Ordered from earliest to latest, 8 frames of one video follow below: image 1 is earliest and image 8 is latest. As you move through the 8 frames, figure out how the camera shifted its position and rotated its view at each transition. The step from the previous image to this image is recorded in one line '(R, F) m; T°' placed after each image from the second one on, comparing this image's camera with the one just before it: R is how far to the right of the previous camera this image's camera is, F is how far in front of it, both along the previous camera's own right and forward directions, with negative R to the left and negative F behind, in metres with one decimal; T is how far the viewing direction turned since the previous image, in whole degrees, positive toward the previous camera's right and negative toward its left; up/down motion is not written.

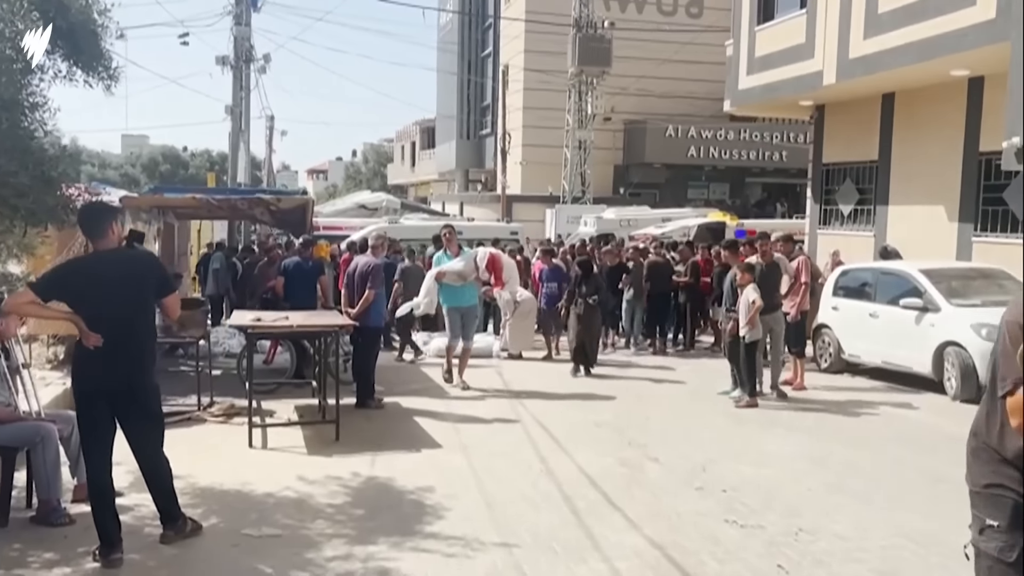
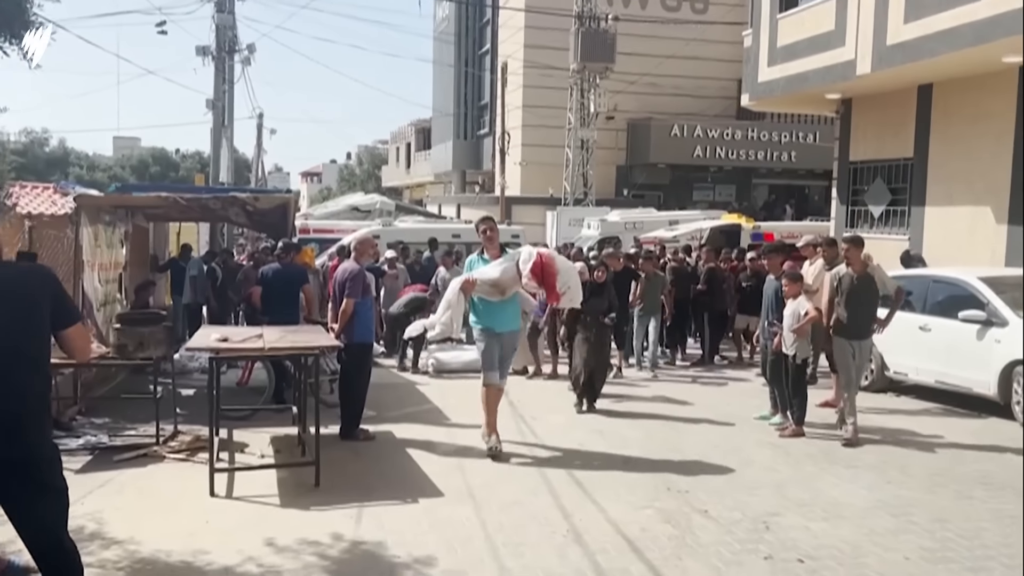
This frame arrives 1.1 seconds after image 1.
(-0.2, +1.3) m; 0°
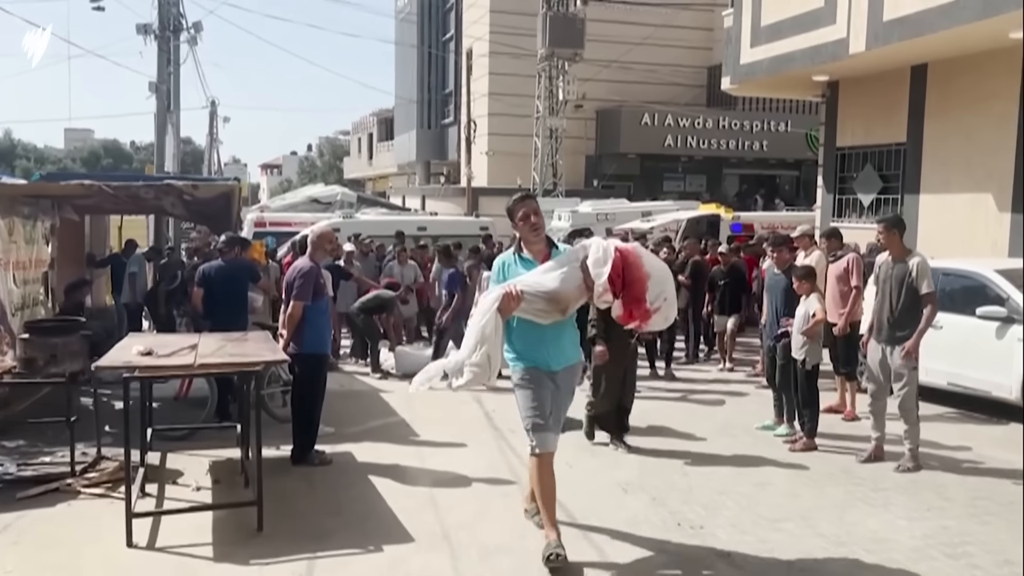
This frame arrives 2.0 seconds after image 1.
(-0.1, +1.0) m; +2°
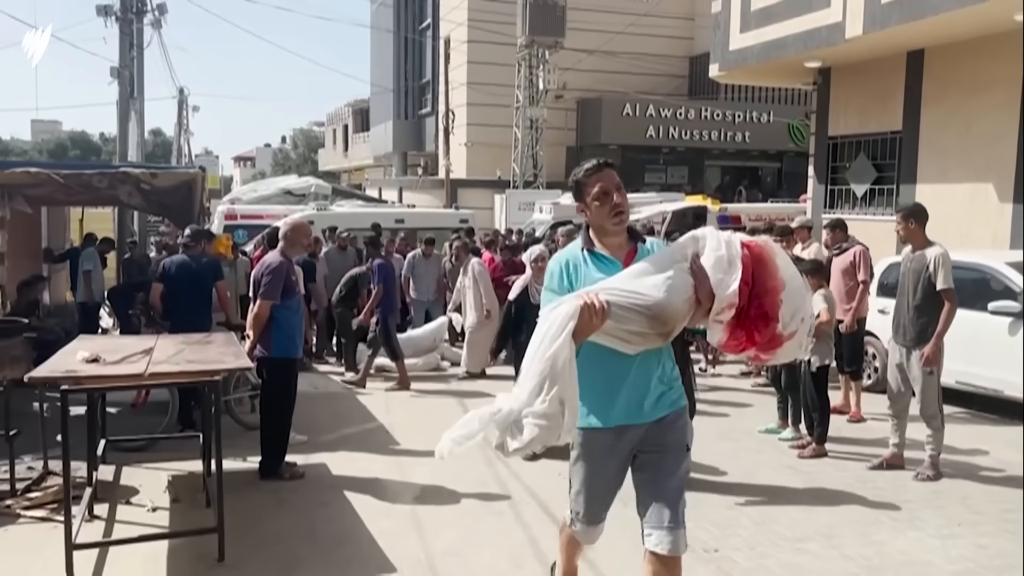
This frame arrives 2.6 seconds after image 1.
(-0.1, +0.6) m; +2°
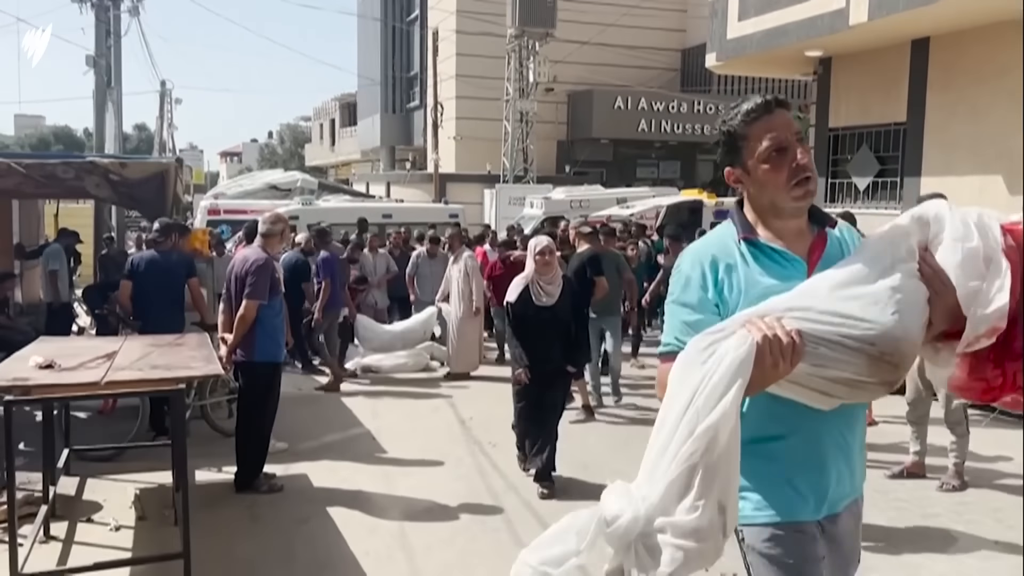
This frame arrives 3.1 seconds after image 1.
(-0.1, +0.5) m; +1°
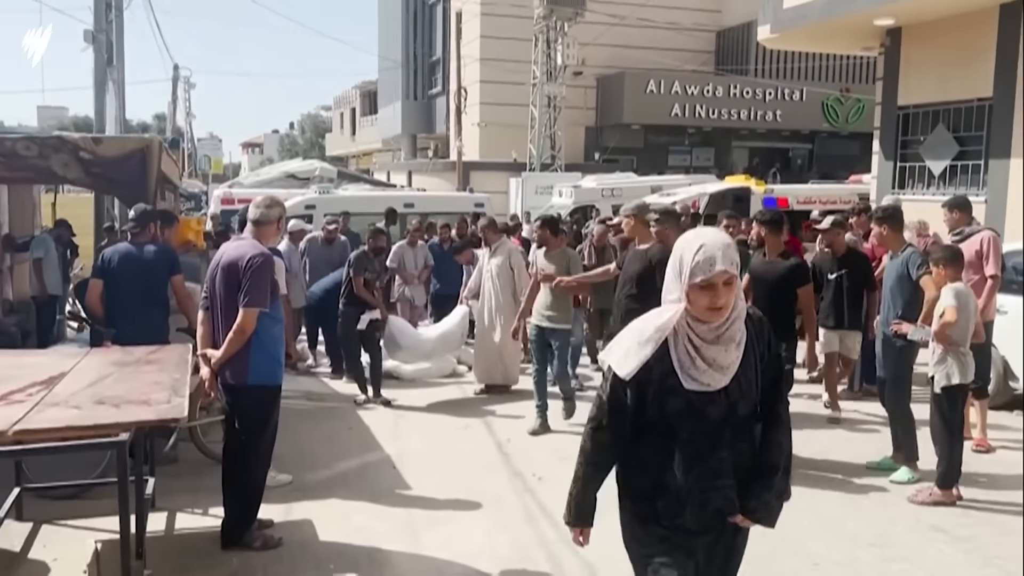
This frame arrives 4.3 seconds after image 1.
(-0.2, +1.3) m; -1°
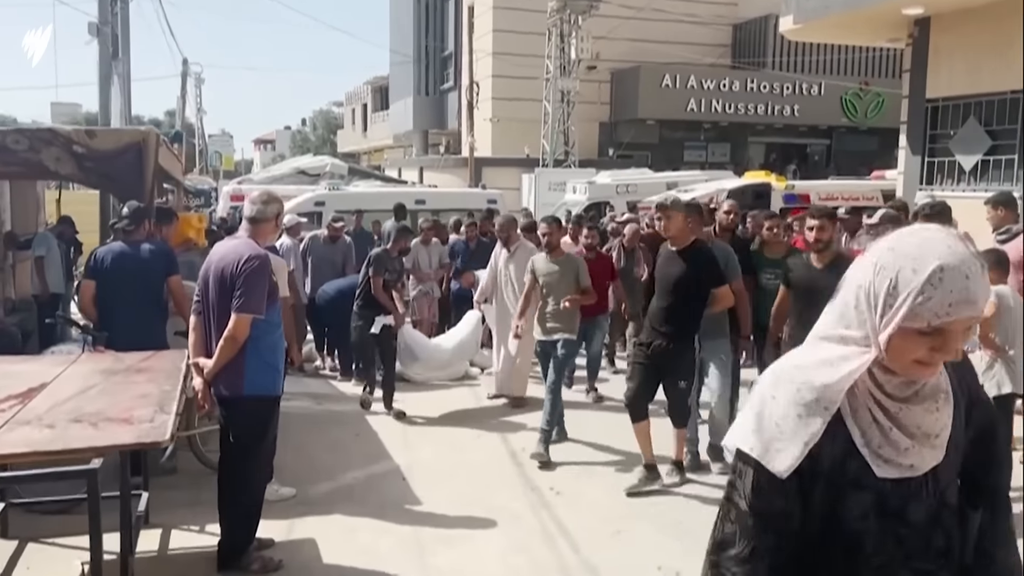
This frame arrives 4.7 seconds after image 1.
(0.0, +0.4) m; -1°
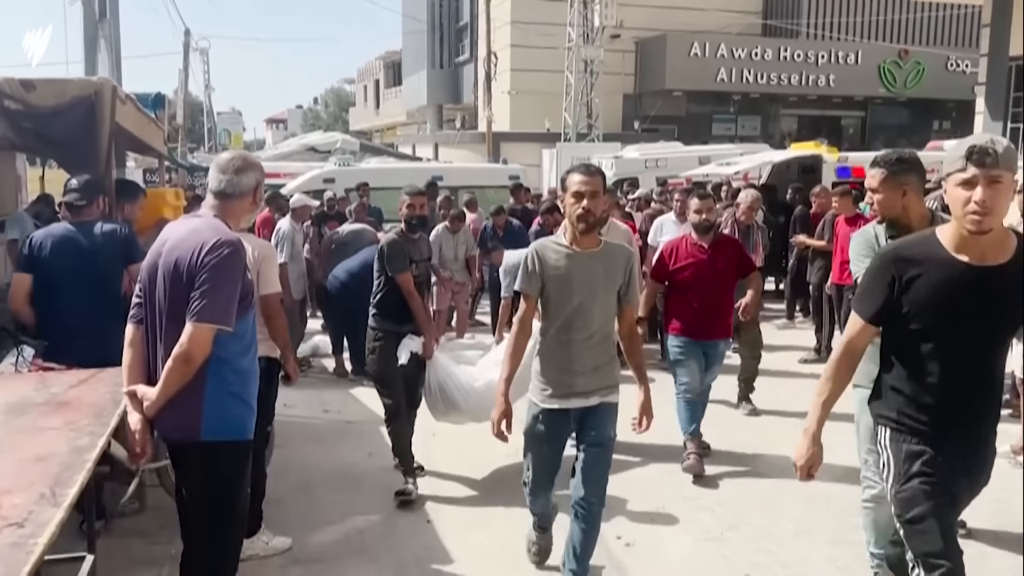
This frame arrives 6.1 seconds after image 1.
(-0.2, +1.3) m; -1°
